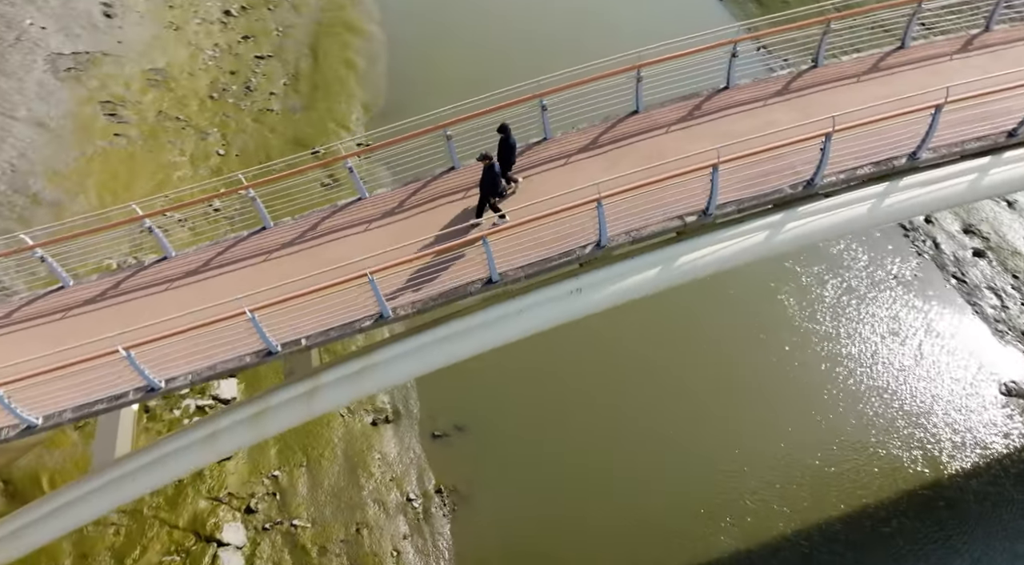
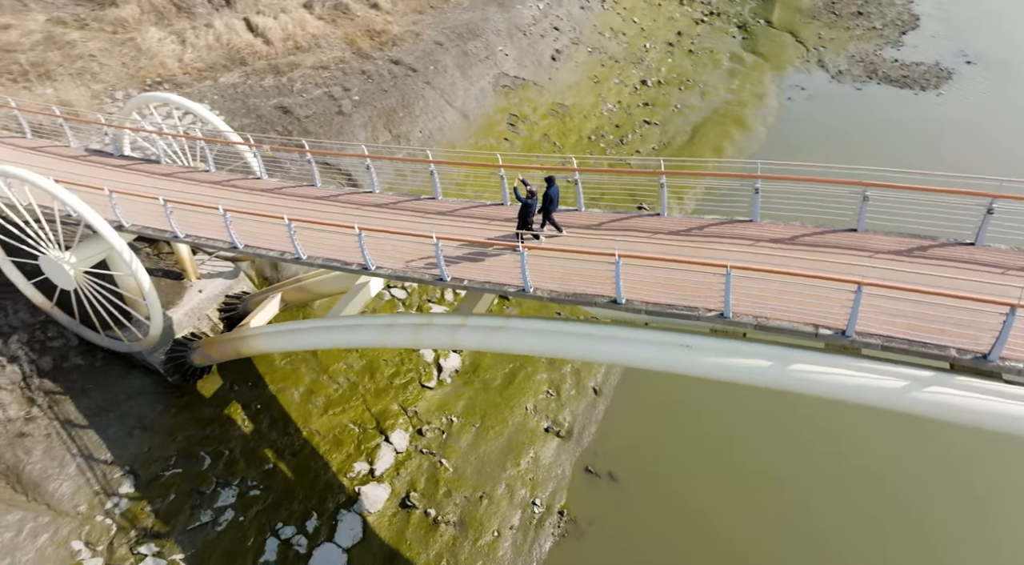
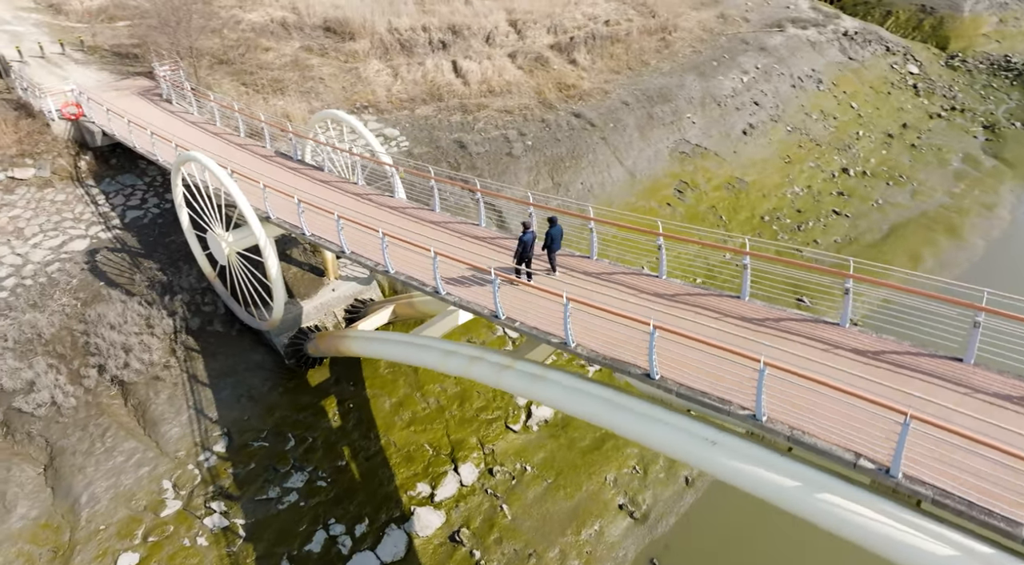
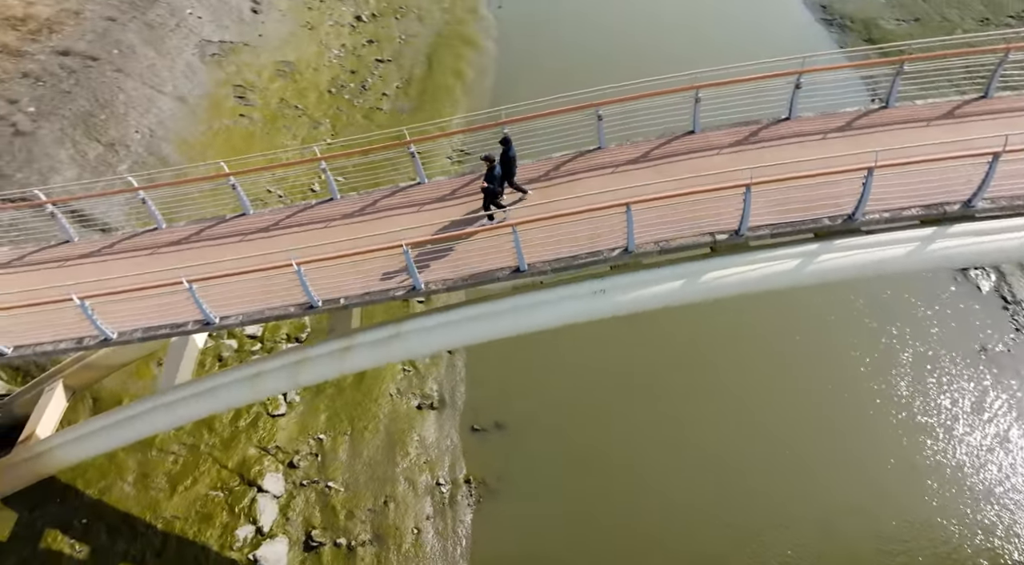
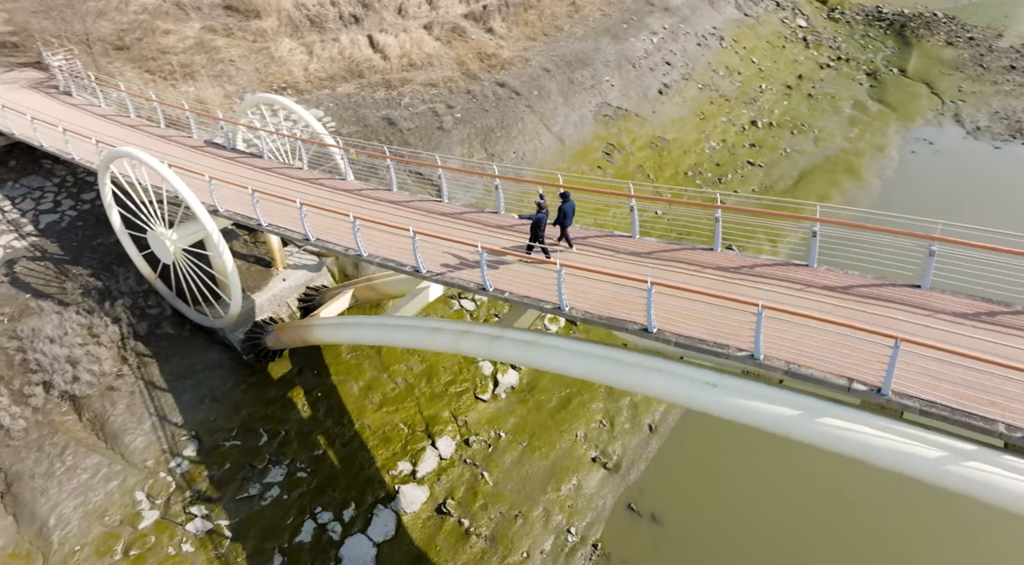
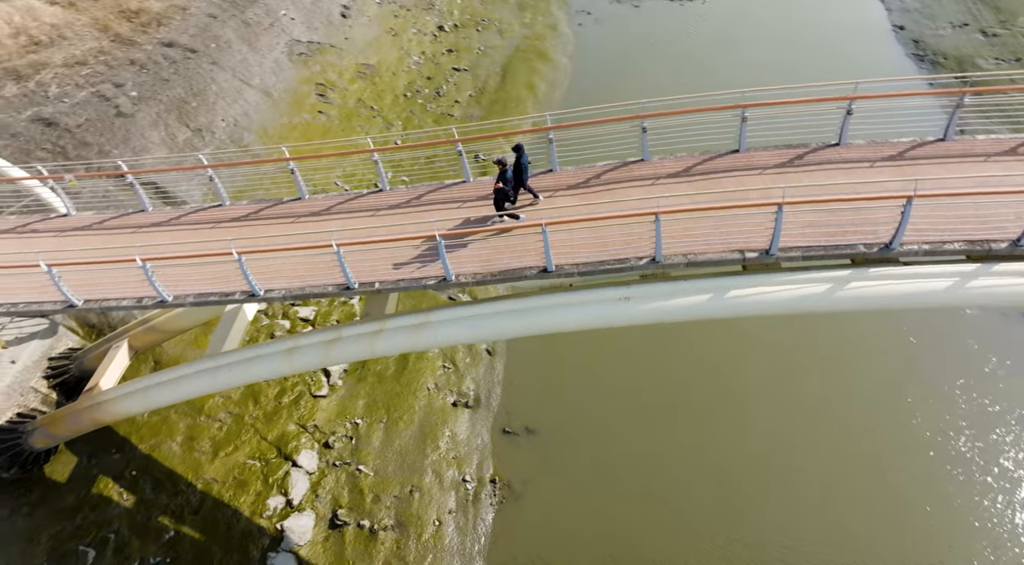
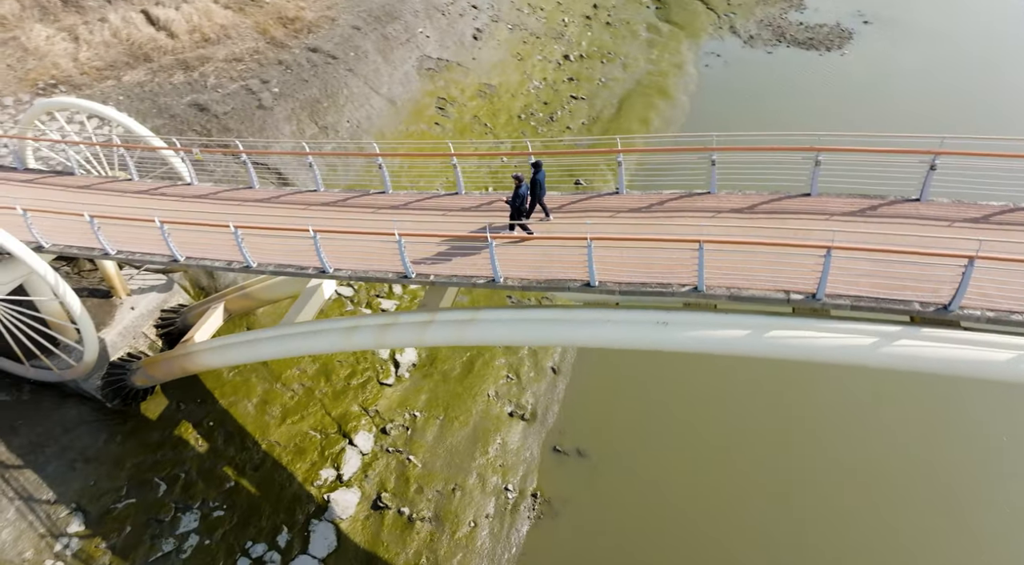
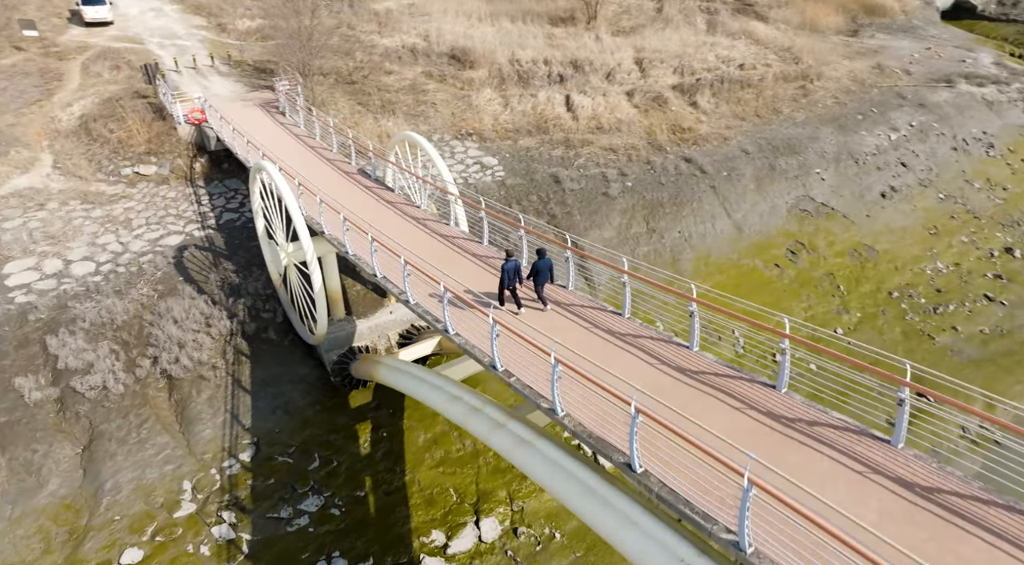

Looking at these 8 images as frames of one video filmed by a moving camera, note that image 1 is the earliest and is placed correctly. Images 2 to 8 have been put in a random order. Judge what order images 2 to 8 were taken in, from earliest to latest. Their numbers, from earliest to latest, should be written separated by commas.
4, 6, 7, 2, 5, 3, 8
